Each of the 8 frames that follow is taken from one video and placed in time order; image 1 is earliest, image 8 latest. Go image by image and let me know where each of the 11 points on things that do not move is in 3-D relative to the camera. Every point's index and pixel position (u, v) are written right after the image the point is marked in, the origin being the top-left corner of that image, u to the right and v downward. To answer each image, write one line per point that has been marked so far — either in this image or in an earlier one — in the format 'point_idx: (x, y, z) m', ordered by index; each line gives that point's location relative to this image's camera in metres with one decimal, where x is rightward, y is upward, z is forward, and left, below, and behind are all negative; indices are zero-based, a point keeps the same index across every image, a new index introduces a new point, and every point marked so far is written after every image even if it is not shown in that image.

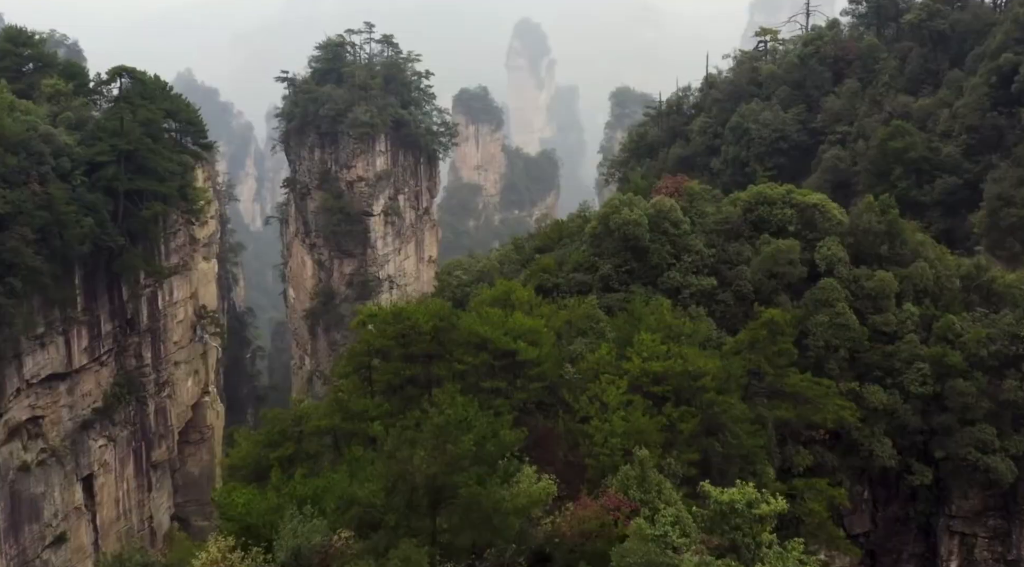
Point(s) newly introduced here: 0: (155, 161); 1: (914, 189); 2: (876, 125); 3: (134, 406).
0: (-6.0, +2.0, +18.9) m
1: (+6.4, +1.5, +18.1) m
2: (+6.3, +2.7, +19.5) m
3: (-6.6, -2.1, +19.8) m
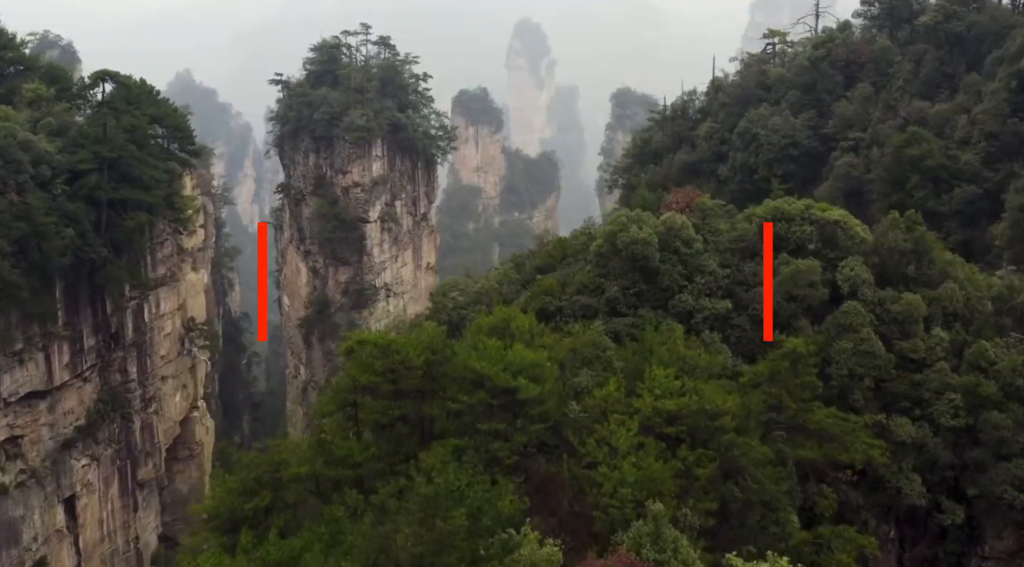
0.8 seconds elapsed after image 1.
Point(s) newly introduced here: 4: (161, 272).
0: (-6.0, +1.8, +18.1) m
1: (+6.4, +1.3, +17.4) m
2: (+6.3, +2.5, +18.7) m
3: (-6.6, -2.4, +19.1) m
4: (-6.1, +0.2, +19.9) m
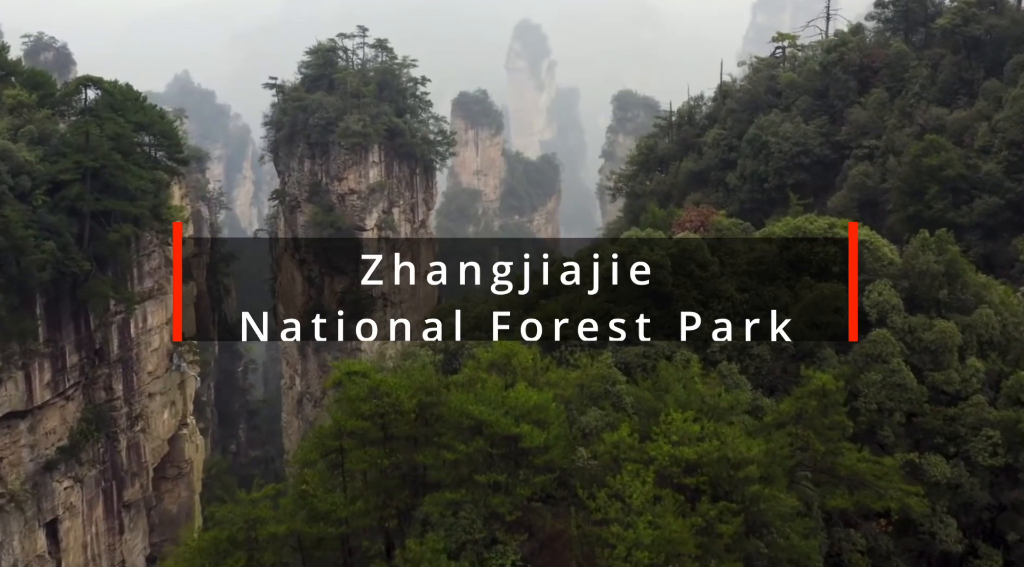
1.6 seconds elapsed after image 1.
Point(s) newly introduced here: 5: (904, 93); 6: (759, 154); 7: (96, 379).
0: (-5.9, +1.6, +17.4) m
1: (+6.4, +1.1, +16.6) m
2: (+6.3, +2.3, +18.0) m
3: (-6.6, -2.6, +18.3) m
4: (-6.1, 0.0, +19.1) m
5: (+6.6, +3.2, +19.2) m
6: (+4.3, +2.3, +19.9) m
7: (-6.7, -1.5, +18.2) m
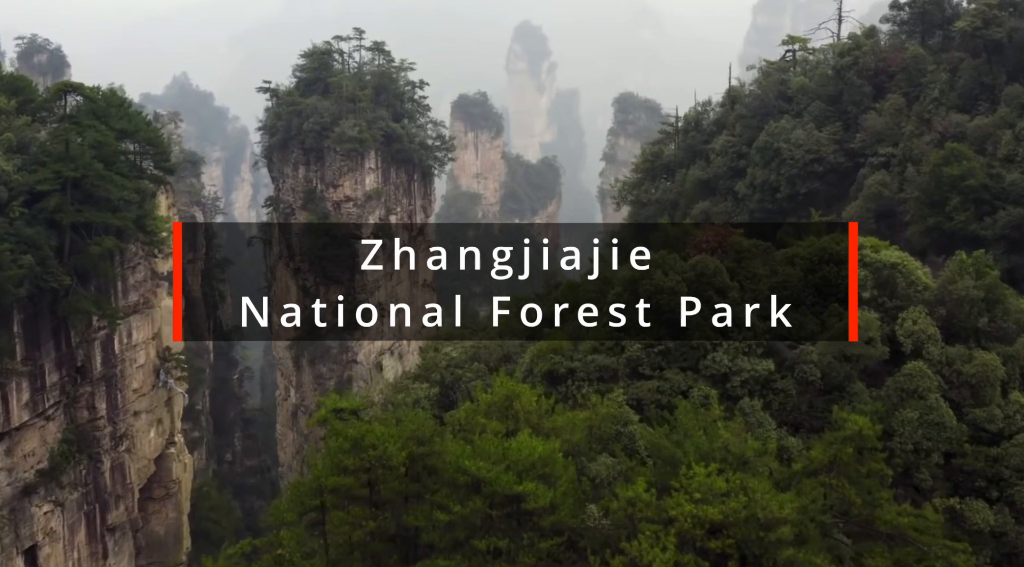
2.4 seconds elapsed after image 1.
0: (-5.9, +1.4, +16.6) m
1: (+6.5, +0.9, +15.8) m
2: (+6.3, +2.1, +17.2) m
3: (-6.6, -2.8, +17.5) m
4: (-6.1, -0.3, +18.4) m
5: (+6.6, +3.0, +18.4) m
6: (+4.4, +2.0, +19.1) m
7: (-6.7, -1.8, +17.4) m
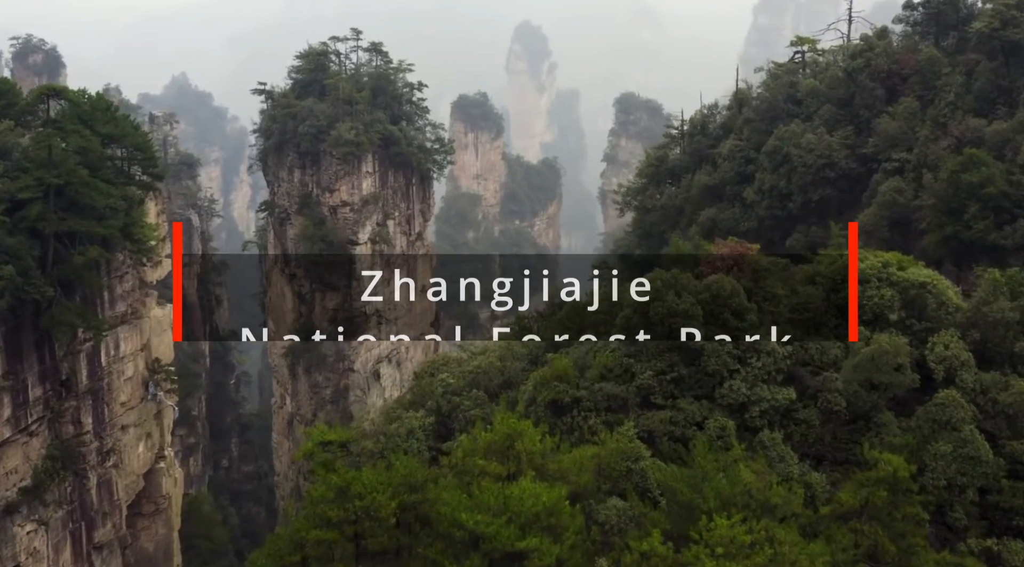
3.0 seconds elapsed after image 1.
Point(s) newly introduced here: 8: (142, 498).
0: (-5.9, +1.2, +15.9) m
1: (+6.5, +0.7, +15.2) m
2: (+6.3, +1.9, +16.6) m
3: (-6.6, -3.0, +16.9) m
4: (-6.1, -0.4, +17.7) m
5: (+6.6, +2.8, +17.8) m
6: (+4.4, +1.9, +18.5) m
7: (-6.7, -1.9, +16.8) m
8: (-6.2, -3.6, +19.2) m
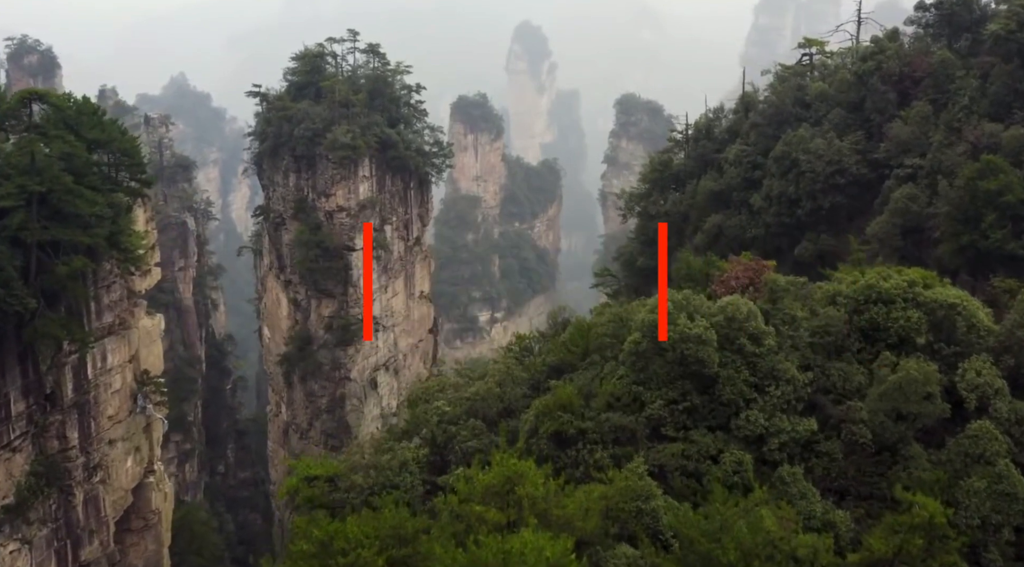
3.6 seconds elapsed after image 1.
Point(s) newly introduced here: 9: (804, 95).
0: (-5.9, +1.1, +15.4) m
1: (+6.5, +0.6, +14.7) m
2: (+6.3, +1.8, +16.0) m
3: (-6.6, -3.1, +16.3) m
4: (-6.1, -0.6, +17.2) m
5: (+6.6, +2.7, +17.2) m
6: (+4.4, +1.7, +17.9) m
7: (-6.7, -2.1, +16.3) m
8: (-6.2, -3.8, +18.6) m
9: (+5.0, +3.2, +19.5) m
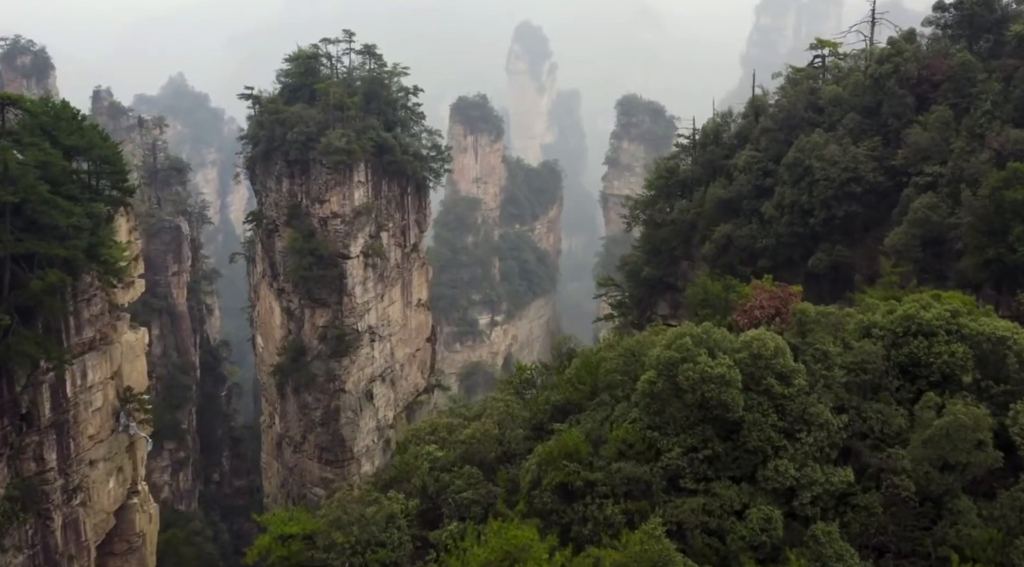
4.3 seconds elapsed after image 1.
0: (-5.9, +0.9, +14.6) m
1: (+6.5, +0.4, +13.9) m
2: (+6.3, +1.6, +15.2) m
3: (-6.6, -3.3, +15.5) m
4: (-6.1, -0.8, +16.4) m
5: (+6.6, +2.5, +16.4) m
6: (+4.4, +1.5, +17.1) m
7: (-6.7, -2.3, +15.5) m
8: (-6.2, -4.0, +17.8) m
9: (+5.0, +3.0, +18.7) m
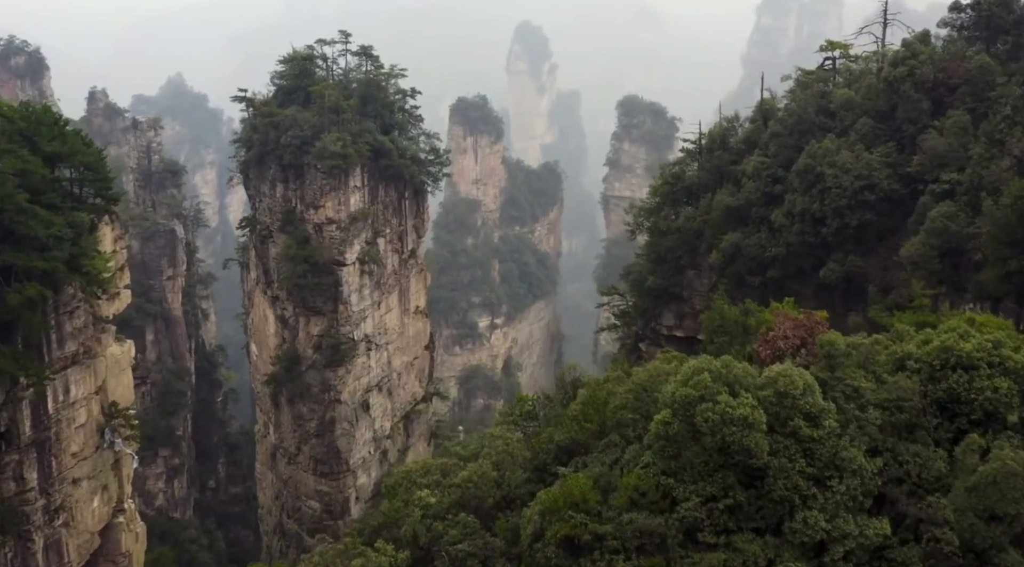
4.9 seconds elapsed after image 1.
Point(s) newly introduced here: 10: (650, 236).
0: (-5.9, +0.7, +13.9) m
1: (+6.5, +0.2, +13.2) m
2: (+6.3, +1.4, +14.6) m
3: (-6.6, -3.5, +14.9) m
4: (-6.1, -0.9, +15.7) m
5: (+6.6, +2.3, +15.7) m
6: (+4.4, +1.4, +16.5) m
7: (-6.7, -2.4, +14.8) m
8: (-6.2, -4.1, +17.2) m
9: (+5.0, +2.9, +18.0) m
10: (+2.4, +0.8, +19.7) m
